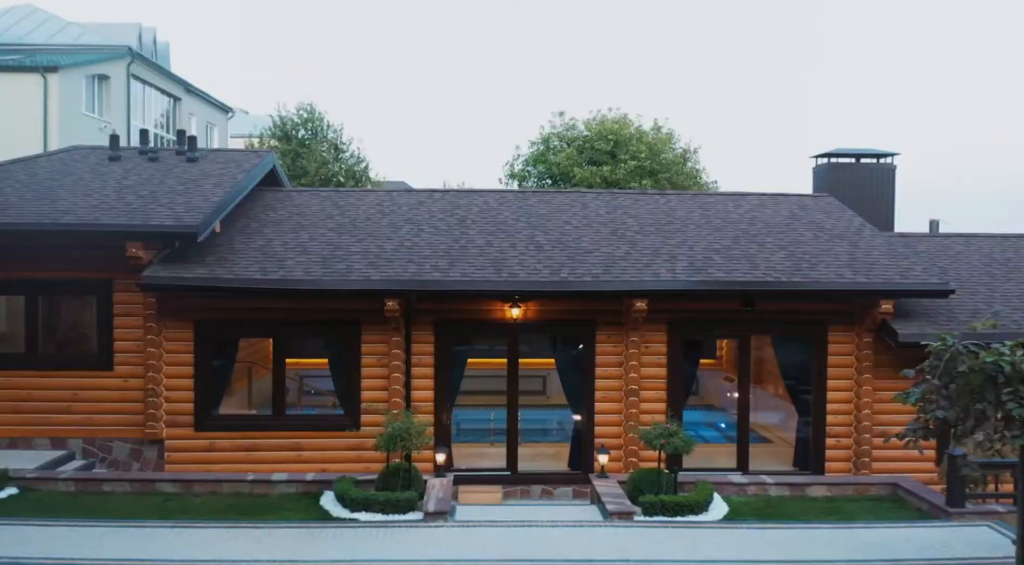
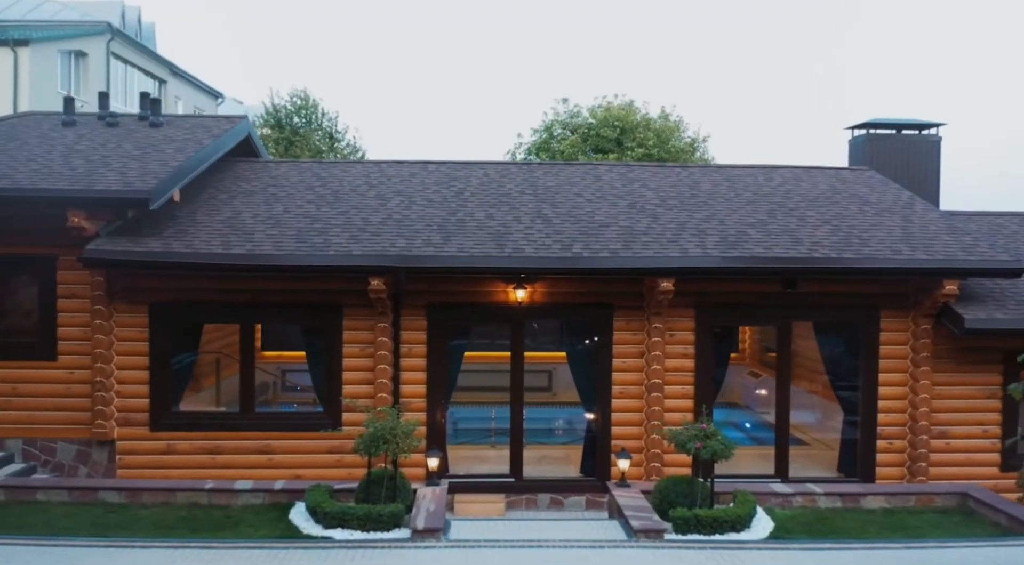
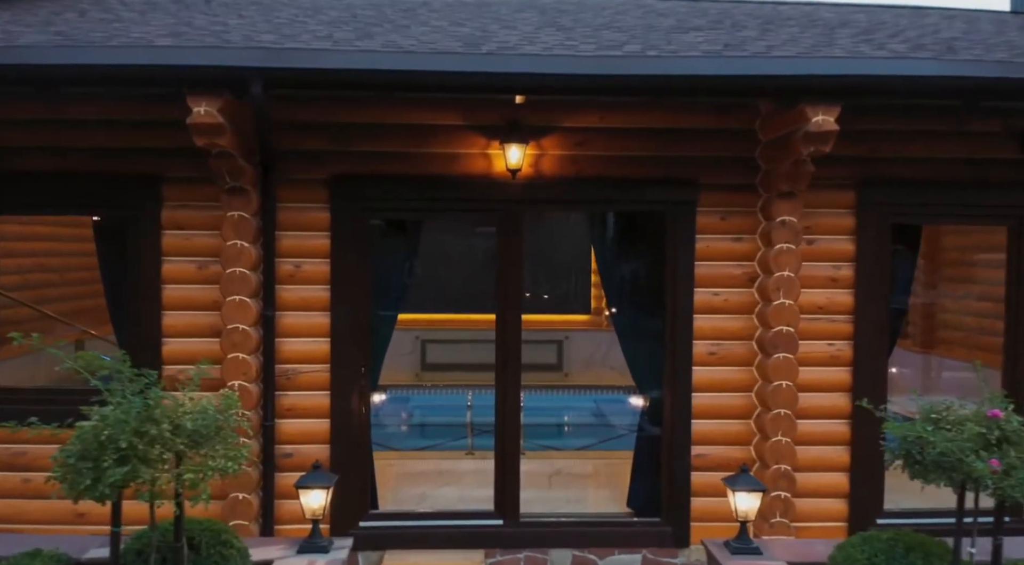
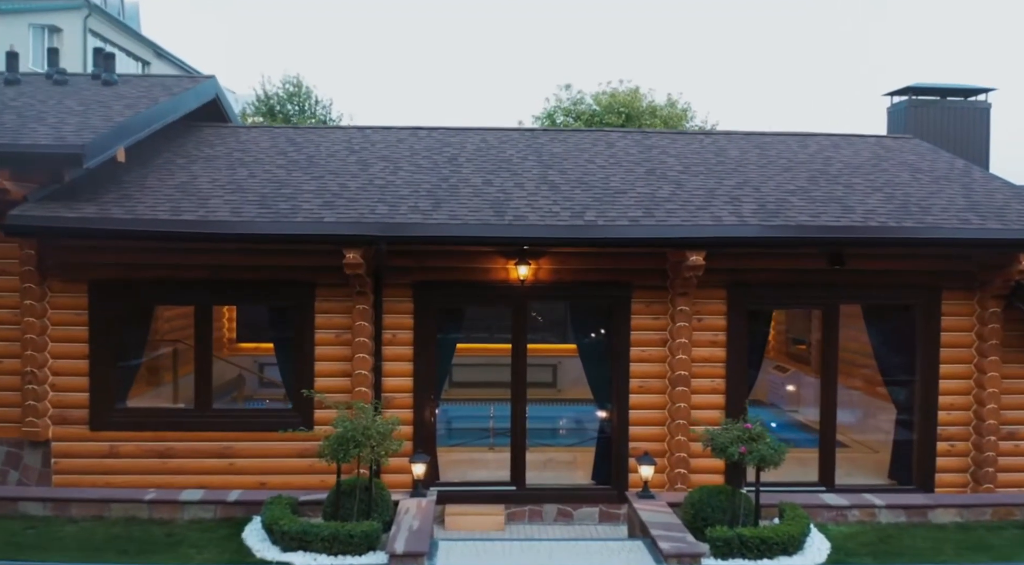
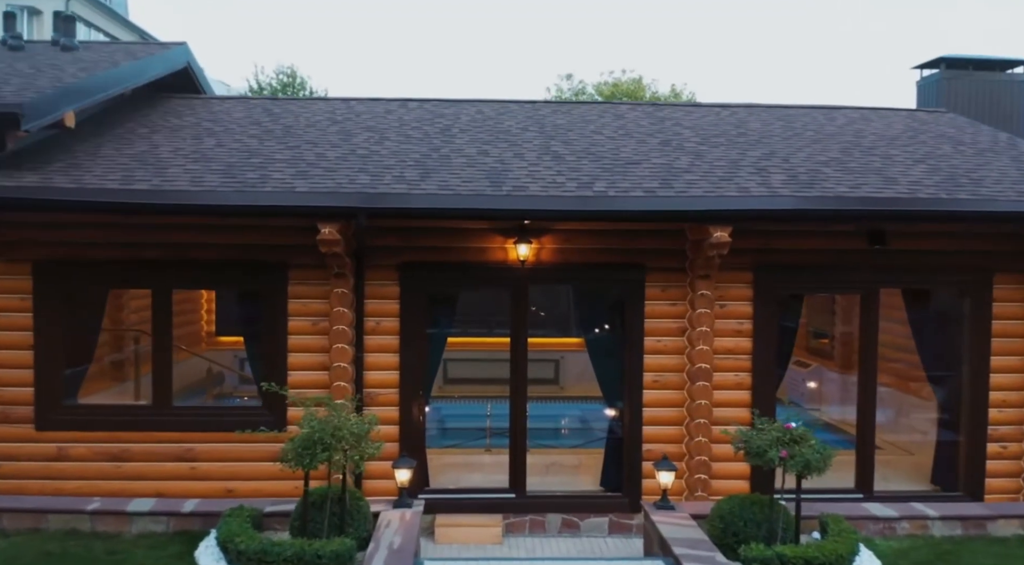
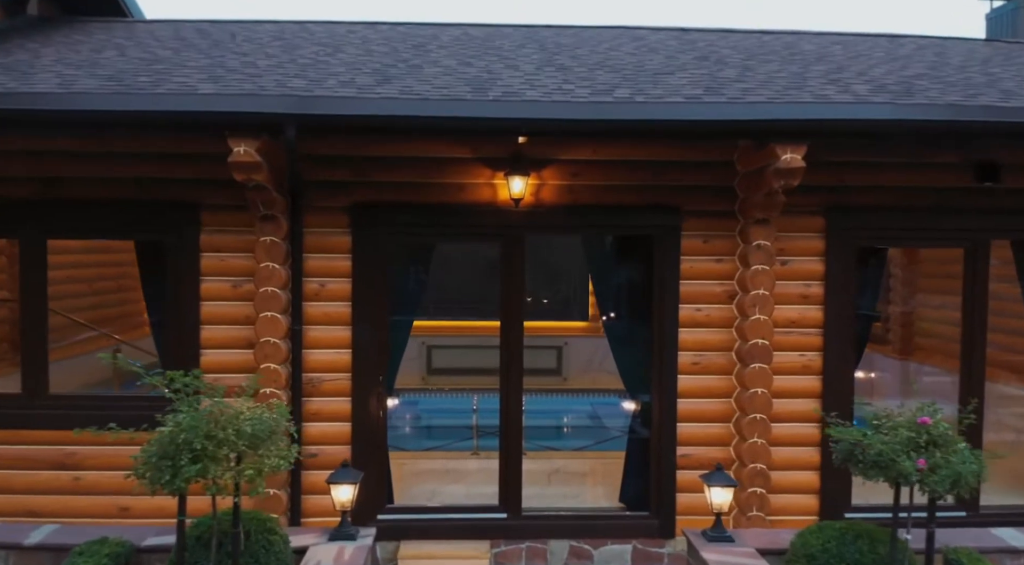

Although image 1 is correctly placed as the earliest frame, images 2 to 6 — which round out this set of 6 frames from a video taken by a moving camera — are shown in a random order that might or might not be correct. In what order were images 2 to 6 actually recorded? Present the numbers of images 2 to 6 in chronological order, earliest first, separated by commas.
2, 4, 5, 6, 3
